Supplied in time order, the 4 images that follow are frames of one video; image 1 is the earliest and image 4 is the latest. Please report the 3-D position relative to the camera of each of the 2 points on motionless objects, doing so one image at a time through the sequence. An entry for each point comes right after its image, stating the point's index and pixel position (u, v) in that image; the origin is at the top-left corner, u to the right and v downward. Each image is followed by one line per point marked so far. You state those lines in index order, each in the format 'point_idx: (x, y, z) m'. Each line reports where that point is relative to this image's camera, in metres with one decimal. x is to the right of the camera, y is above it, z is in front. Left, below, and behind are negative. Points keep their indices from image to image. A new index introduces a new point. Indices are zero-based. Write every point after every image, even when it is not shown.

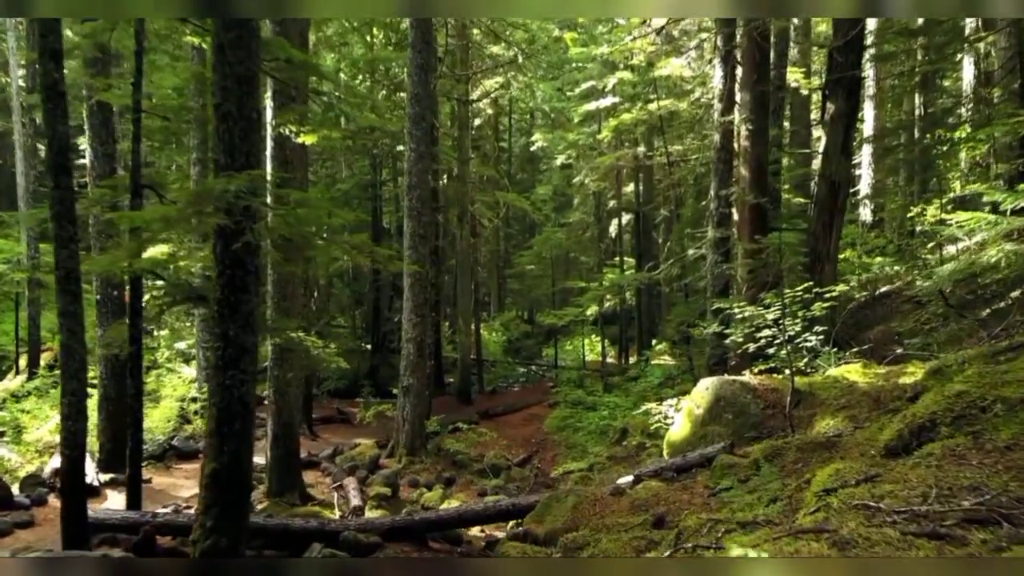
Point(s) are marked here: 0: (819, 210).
0: (+1.9, +0.5, +4.4) m
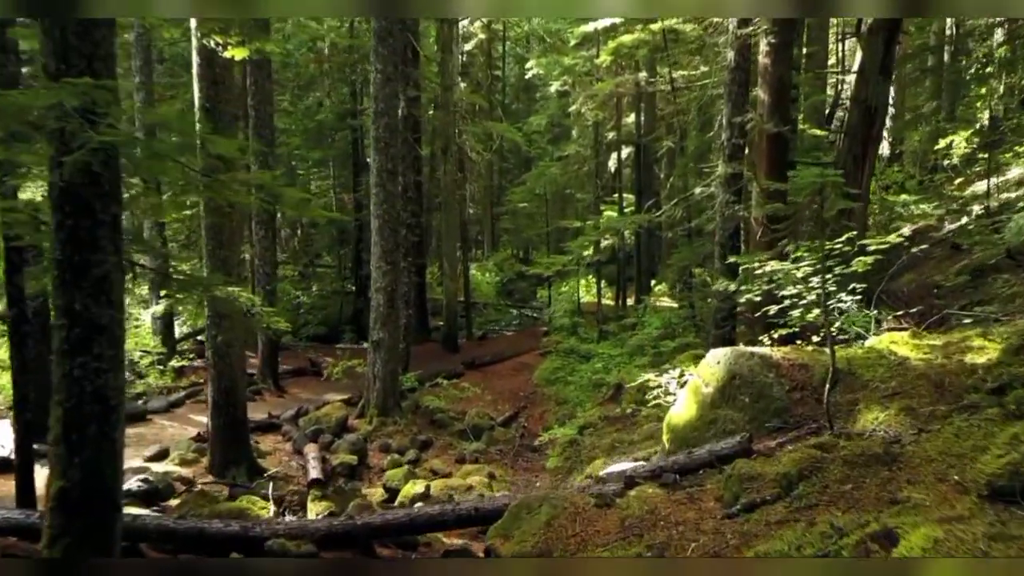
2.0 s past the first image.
0: (+1.8, +0.8, +3.8) m
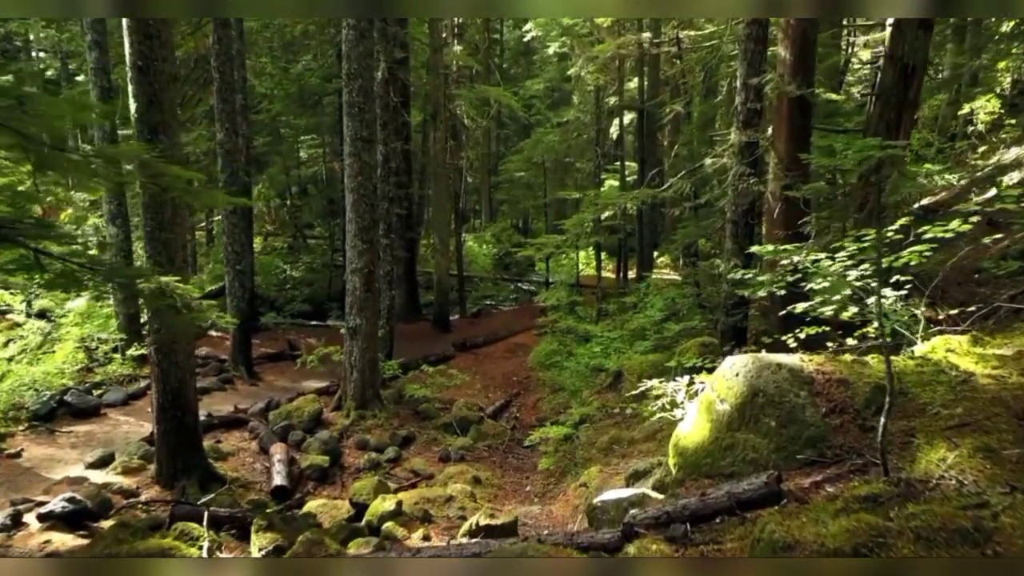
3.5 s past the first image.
0: (+1.7, +0.9, +3.3) m
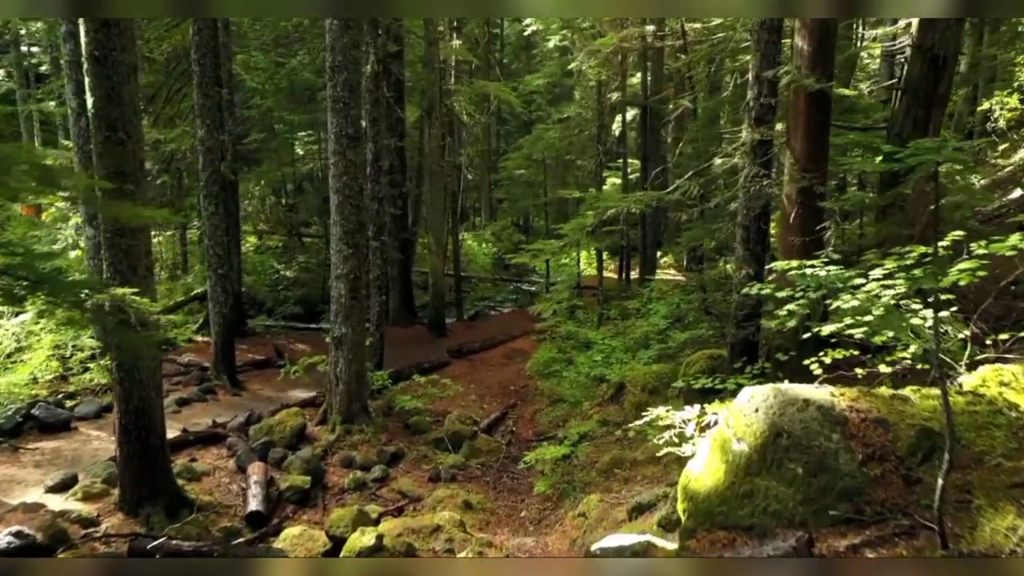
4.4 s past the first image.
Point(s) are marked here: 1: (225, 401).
0: (+1.7, +0.8, +3.0) m
1: (-1.9, -0.8, +4.8) m
